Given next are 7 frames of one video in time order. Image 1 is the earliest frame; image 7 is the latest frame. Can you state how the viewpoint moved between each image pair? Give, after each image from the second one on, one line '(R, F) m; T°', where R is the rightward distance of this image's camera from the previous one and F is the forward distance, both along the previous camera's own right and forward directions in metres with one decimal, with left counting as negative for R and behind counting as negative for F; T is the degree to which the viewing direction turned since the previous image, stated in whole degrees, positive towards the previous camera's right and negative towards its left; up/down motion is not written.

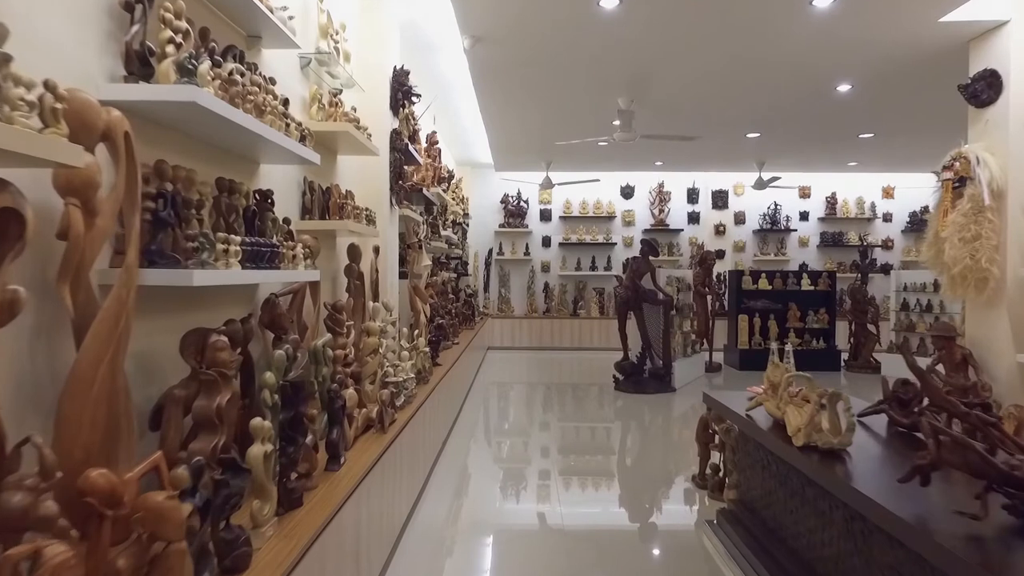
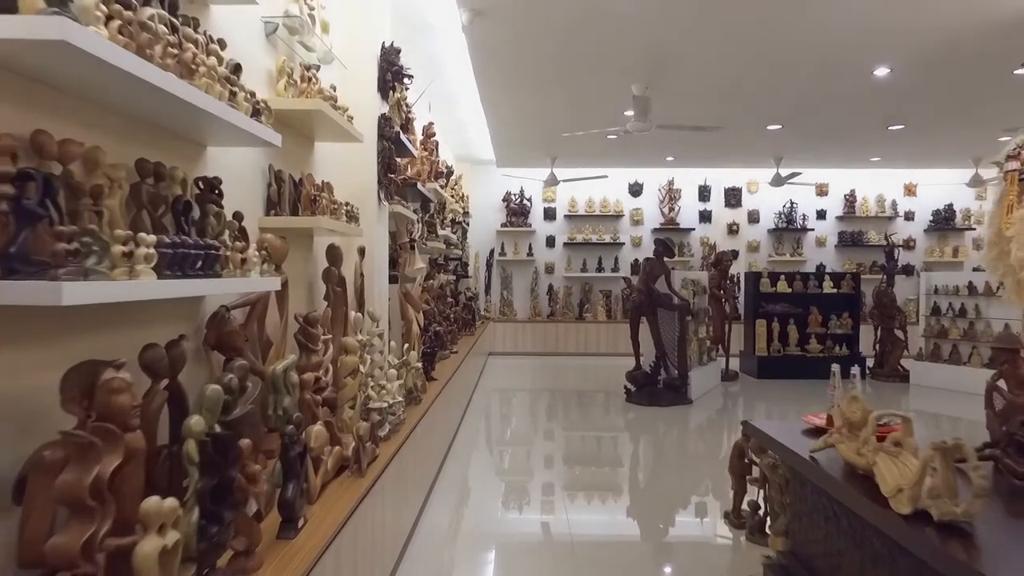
(0.0, +0.4) m; 0°
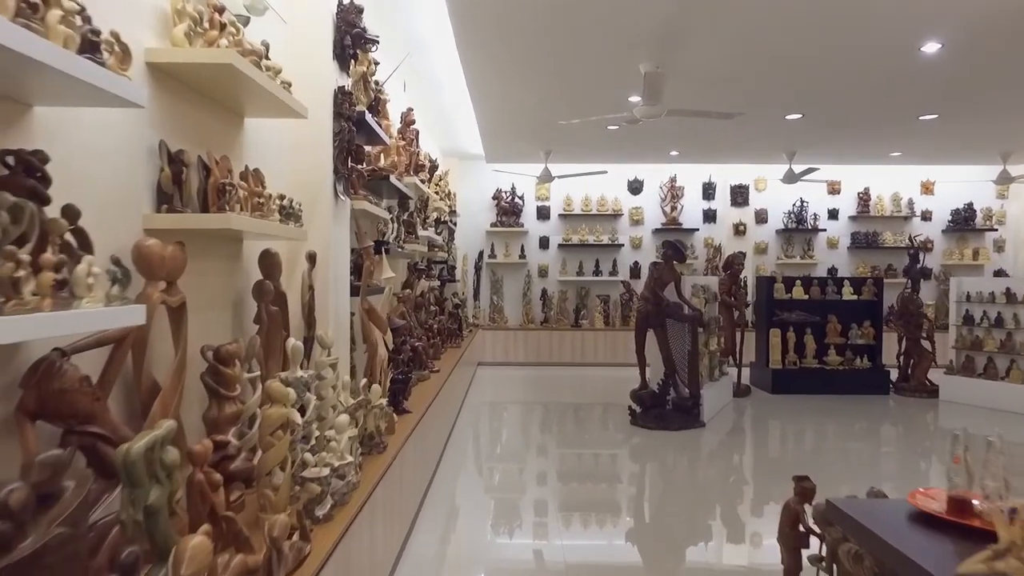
(0.0, +0.6) m; +1°
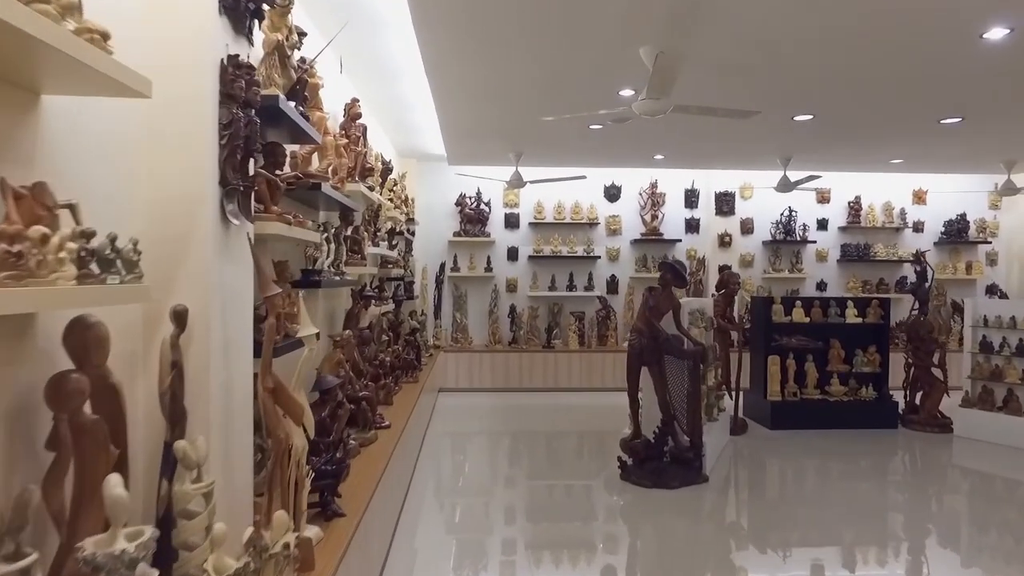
(0.0, +0.8) m; +4°
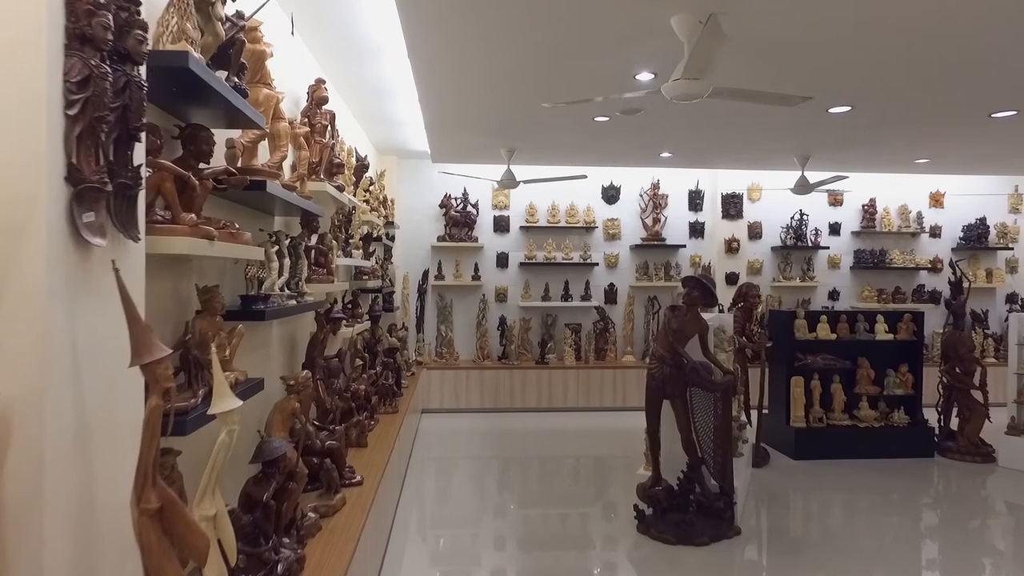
(-0.1, +0.6) m; +2°
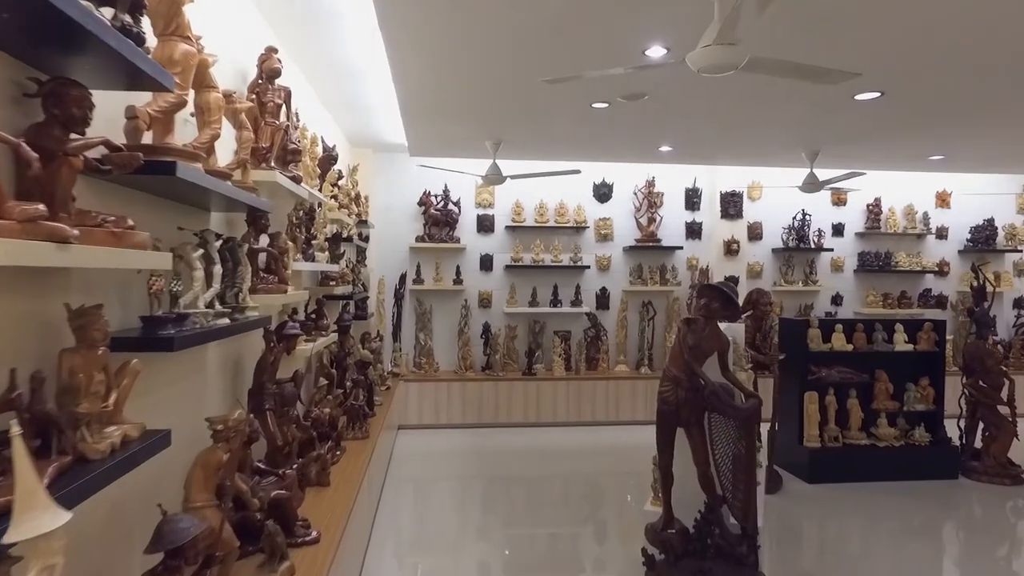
(0.0, +0.5) m; +2°
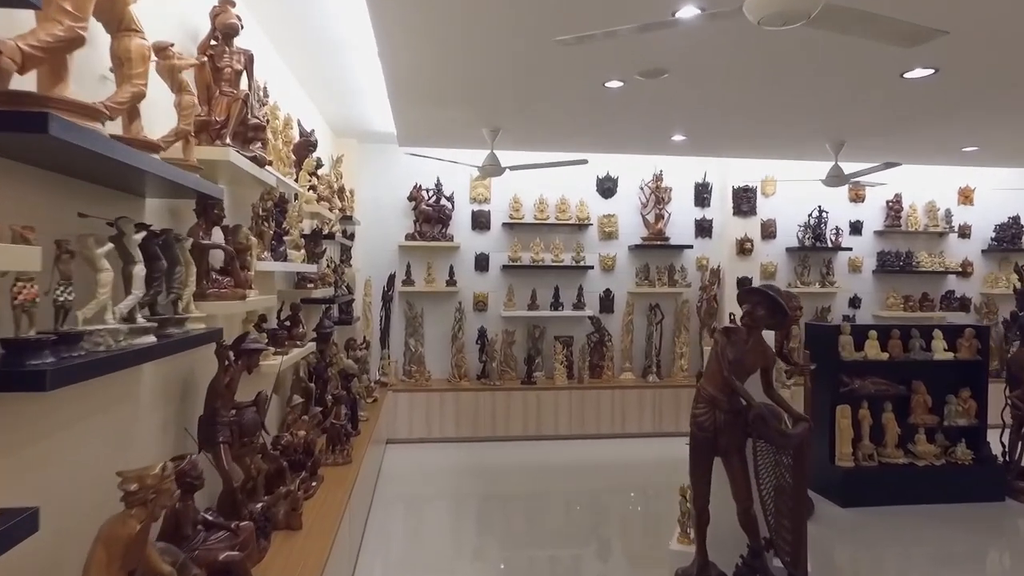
(-0.1, +0.4) m; +1°
